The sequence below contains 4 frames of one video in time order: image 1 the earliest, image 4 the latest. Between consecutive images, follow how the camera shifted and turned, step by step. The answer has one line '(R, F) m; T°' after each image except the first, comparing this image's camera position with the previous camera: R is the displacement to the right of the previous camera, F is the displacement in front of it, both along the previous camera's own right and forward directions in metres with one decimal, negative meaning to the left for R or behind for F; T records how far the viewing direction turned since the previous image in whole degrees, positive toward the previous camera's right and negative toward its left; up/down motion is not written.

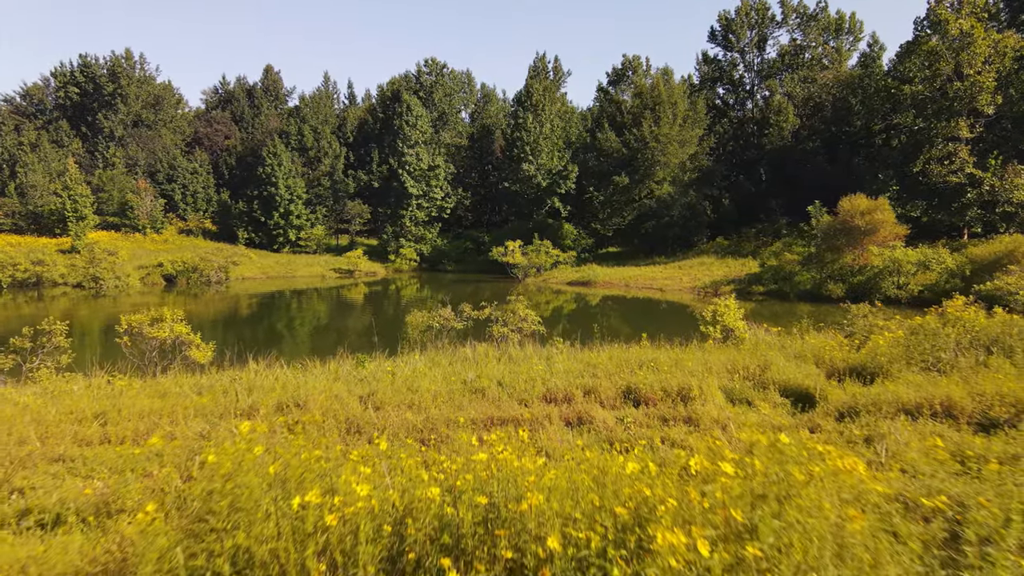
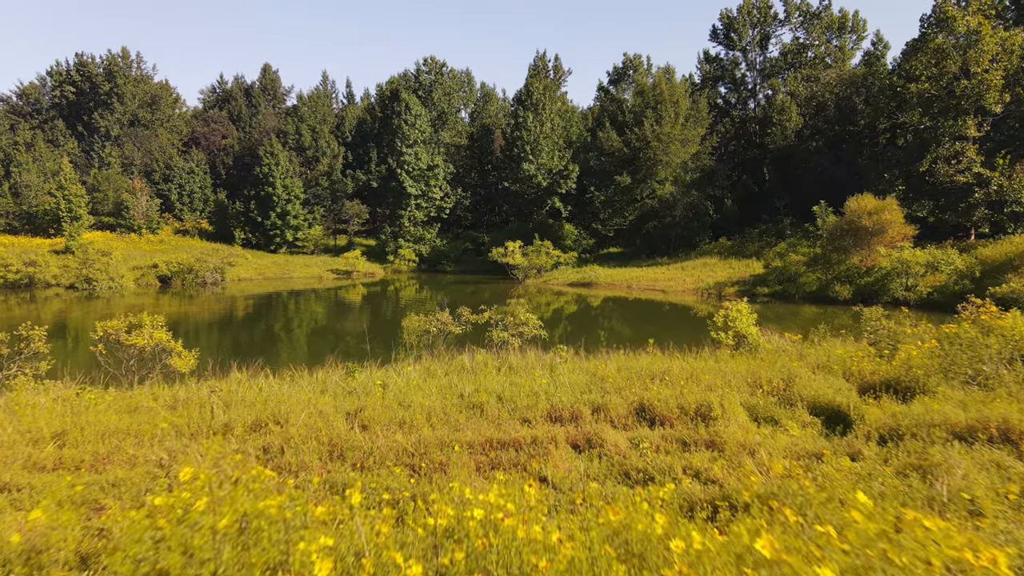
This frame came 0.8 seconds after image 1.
(0.0, +0.5) m; 0°
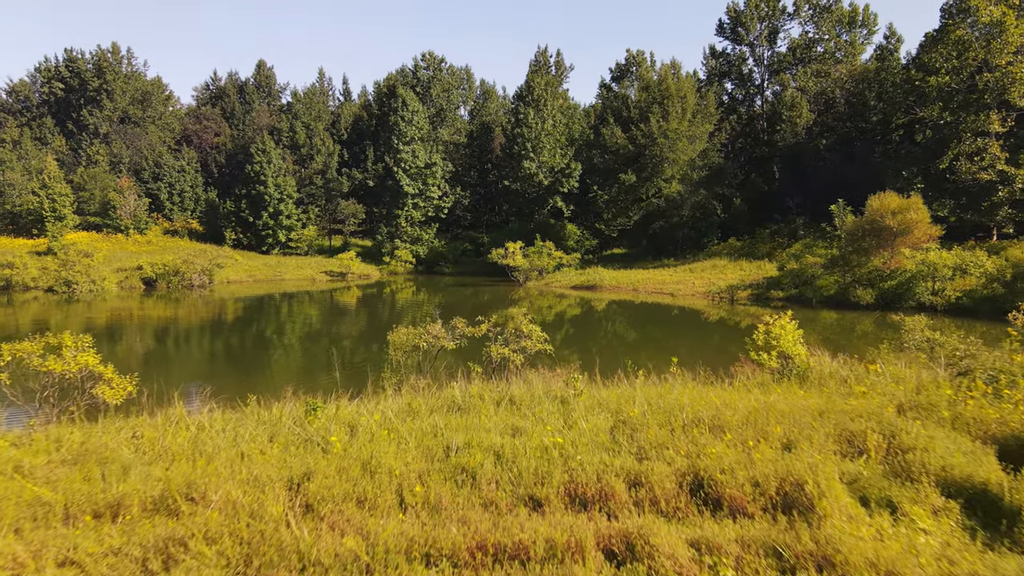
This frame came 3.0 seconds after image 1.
(0.0, +1.3) m; 0°
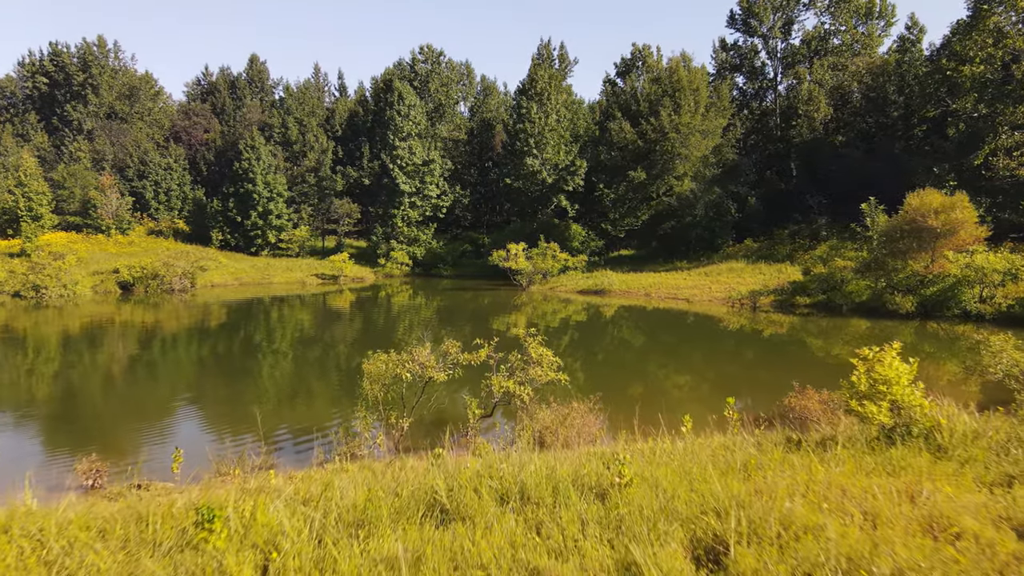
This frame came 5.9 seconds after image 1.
(-0.1, +1.9) m; 0°
